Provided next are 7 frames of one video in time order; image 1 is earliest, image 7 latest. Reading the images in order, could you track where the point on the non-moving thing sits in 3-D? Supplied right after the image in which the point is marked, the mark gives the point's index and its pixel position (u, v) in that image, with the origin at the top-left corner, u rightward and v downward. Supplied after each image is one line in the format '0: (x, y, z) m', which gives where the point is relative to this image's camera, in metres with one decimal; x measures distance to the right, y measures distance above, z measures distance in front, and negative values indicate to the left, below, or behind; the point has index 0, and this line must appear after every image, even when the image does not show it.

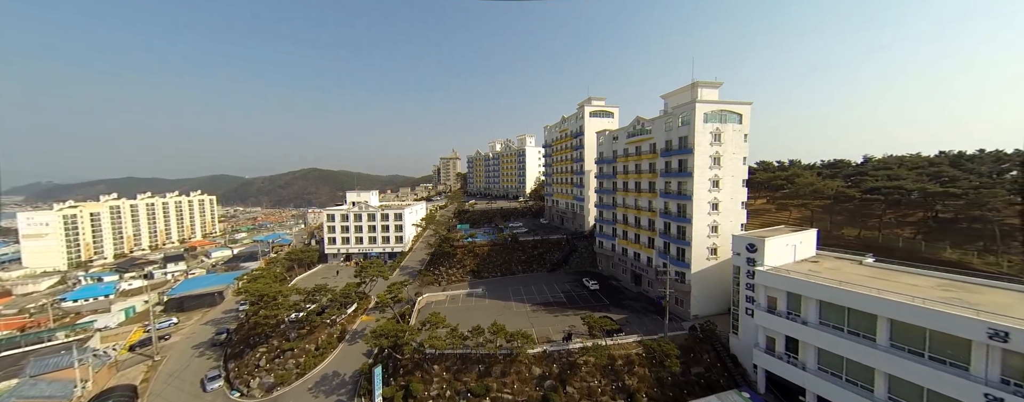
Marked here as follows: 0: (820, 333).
0: (+17.7, -7.6, +17.5) m
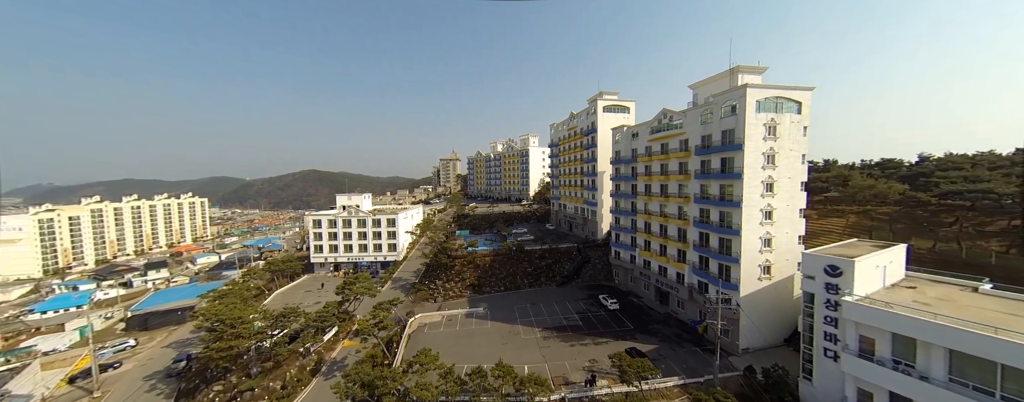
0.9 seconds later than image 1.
0: (+18.2, -8.1, +12.6) m
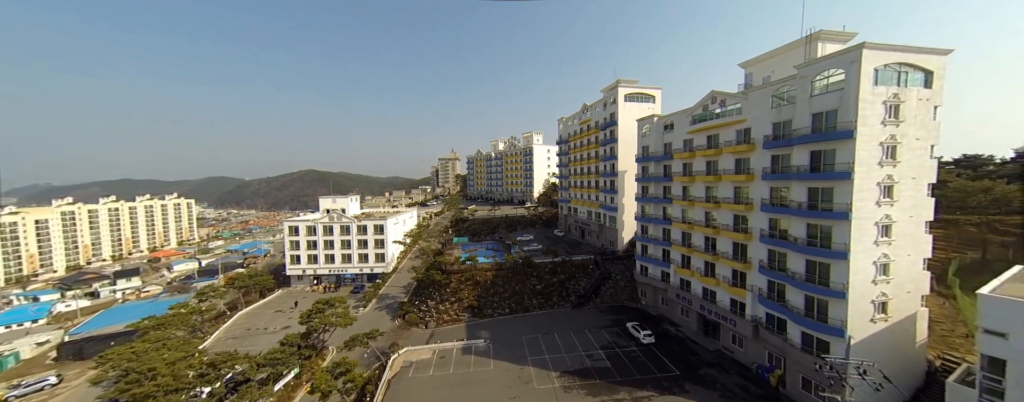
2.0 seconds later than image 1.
0: (+18.9, -8.6, +6.3) m
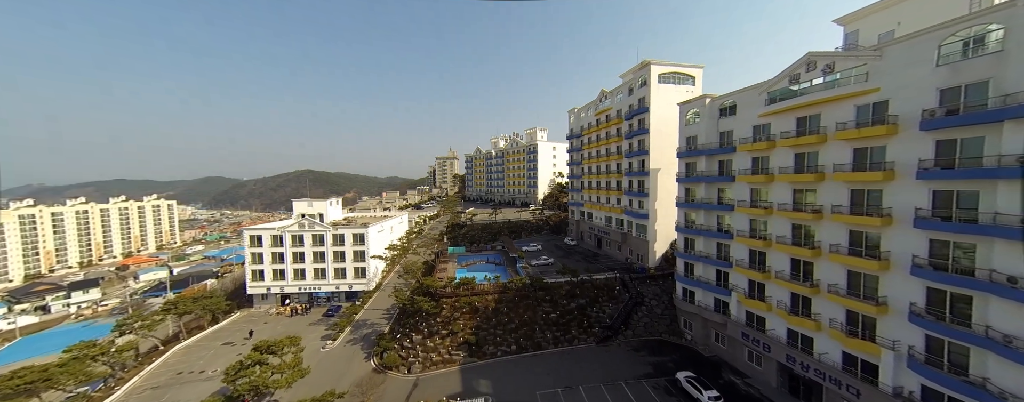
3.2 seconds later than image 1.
0: (+19.6, -9.0, -0.9) m
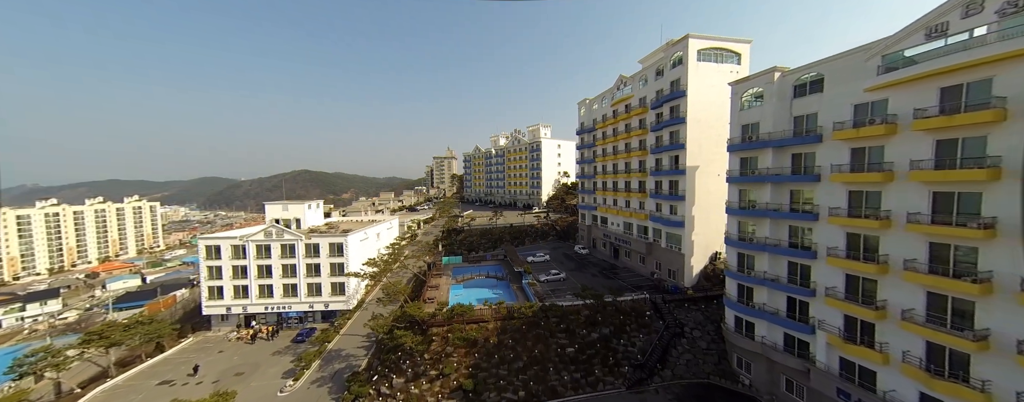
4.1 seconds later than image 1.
0: (+20.1, -9.3, -6.4) m
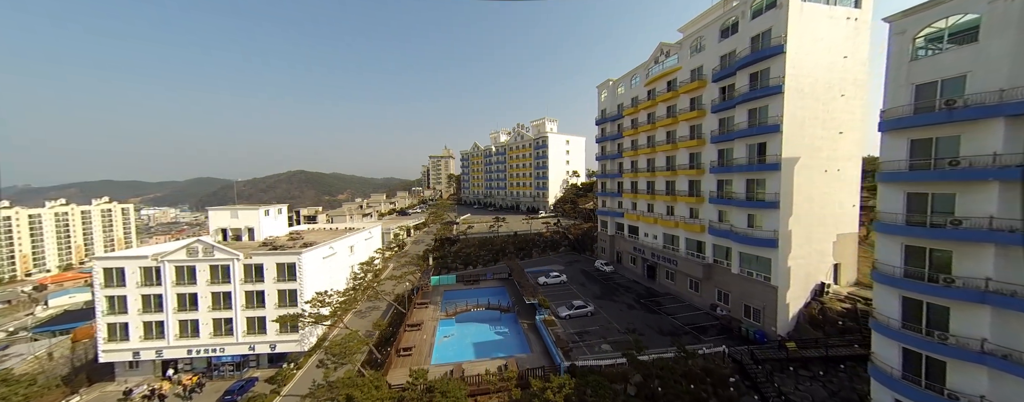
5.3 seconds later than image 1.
0: (+20.9, -9.7, -14.5) m
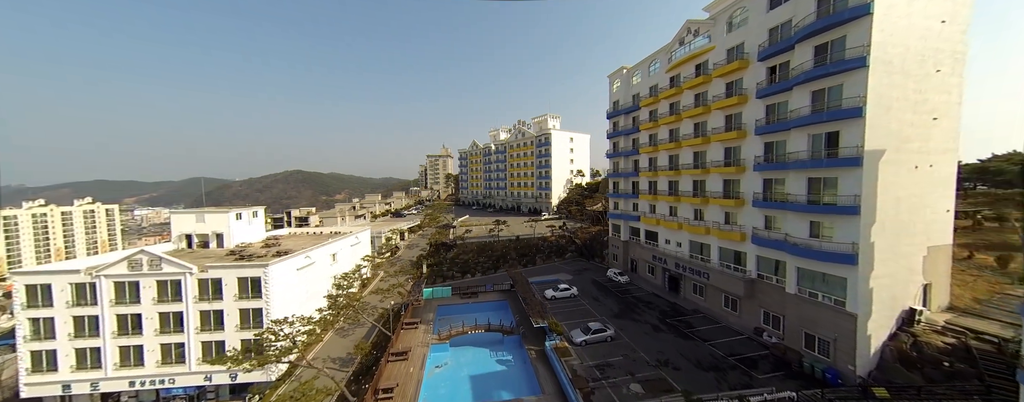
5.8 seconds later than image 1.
0: (+21.2, -9.9, -18.3) m
